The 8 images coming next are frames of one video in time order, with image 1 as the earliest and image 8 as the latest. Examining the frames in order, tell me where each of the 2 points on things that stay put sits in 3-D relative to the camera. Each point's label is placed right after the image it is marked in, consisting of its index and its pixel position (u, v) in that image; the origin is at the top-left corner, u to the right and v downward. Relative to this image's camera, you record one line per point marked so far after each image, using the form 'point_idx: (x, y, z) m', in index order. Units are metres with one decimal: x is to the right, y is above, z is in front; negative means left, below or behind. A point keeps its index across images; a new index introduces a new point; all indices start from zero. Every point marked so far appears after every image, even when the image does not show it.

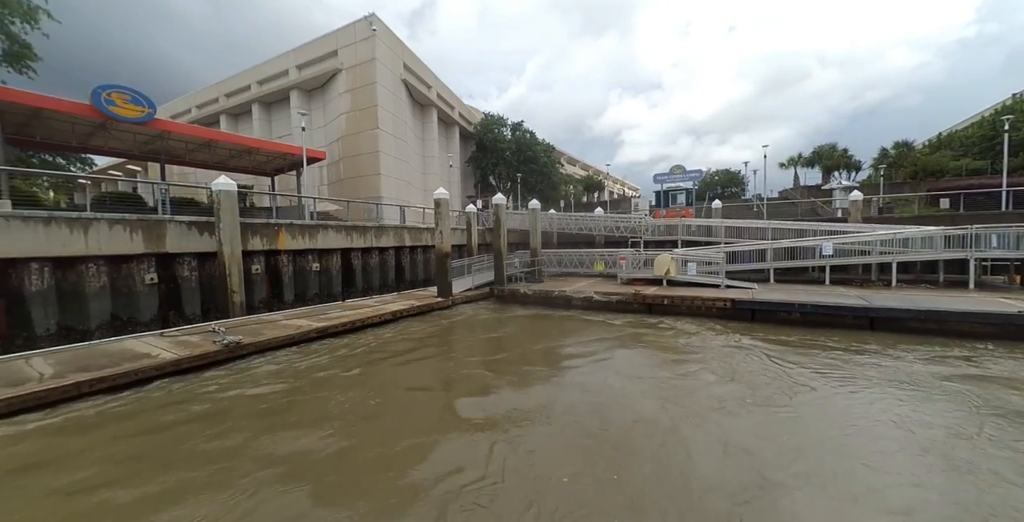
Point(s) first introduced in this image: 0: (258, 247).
0: (-7.2, +0.4, +10.9) m
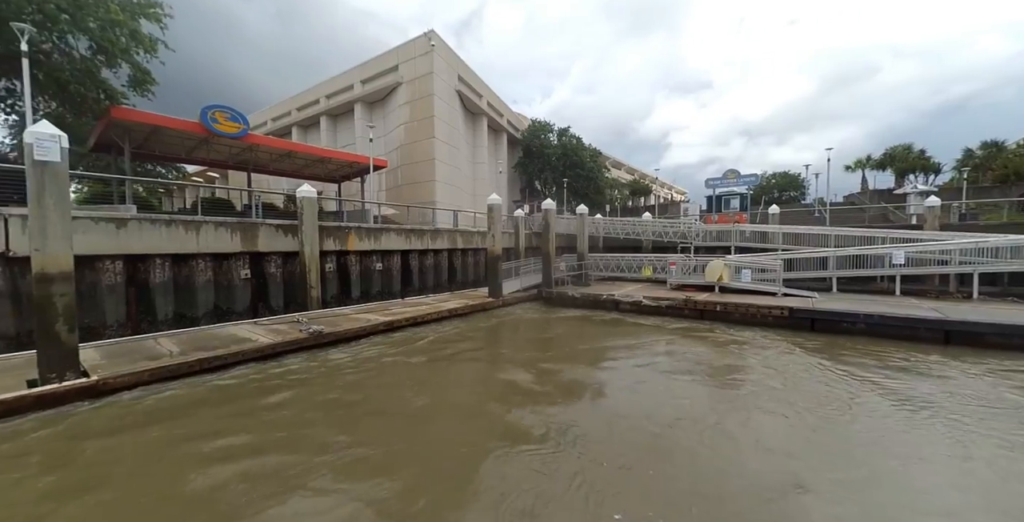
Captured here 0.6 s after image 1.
0: (-5.6, +0.4, +12.0) m
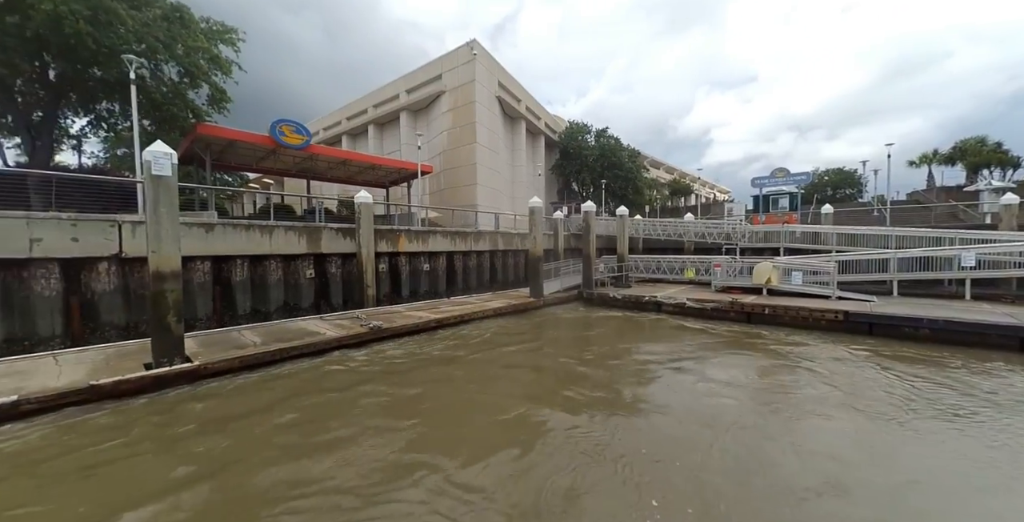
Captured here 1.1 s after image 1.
0: (-4.2, +0.4, +12.8) m
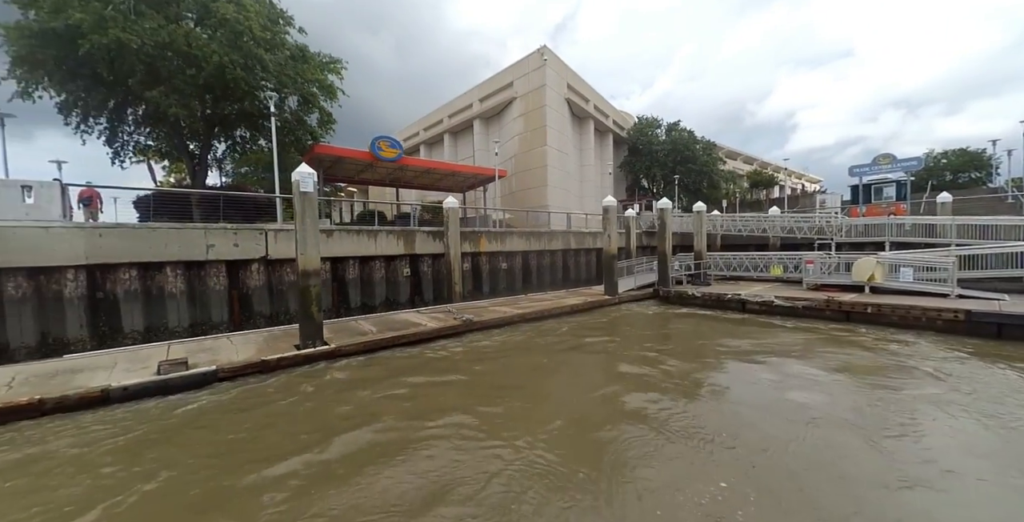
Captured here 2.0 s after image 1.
0: (-1.6, +0.4, +13.9) m
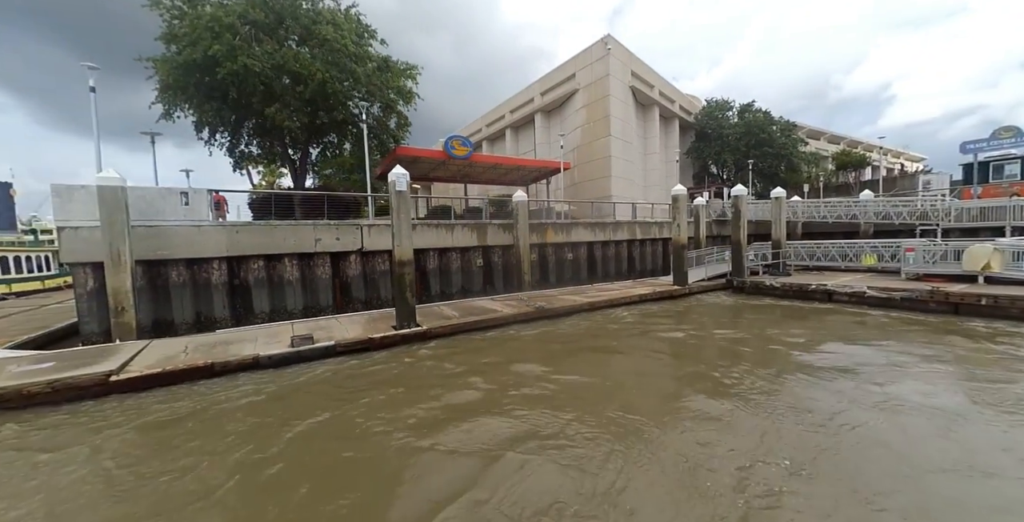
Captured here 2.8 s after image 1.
0: (+0.9, +0.8, +14.4) m
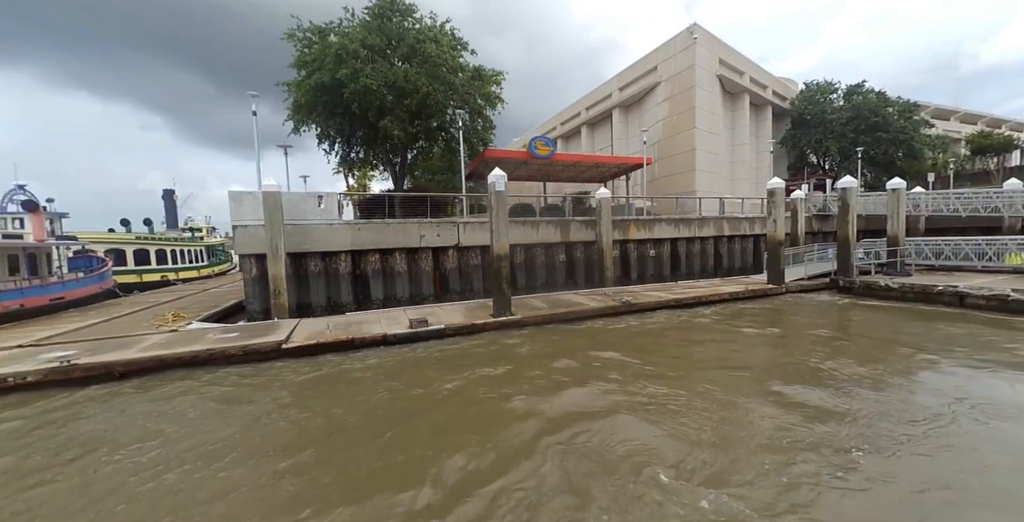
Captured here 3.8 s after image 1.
0: (+4.1, +0.9, +14.6) m
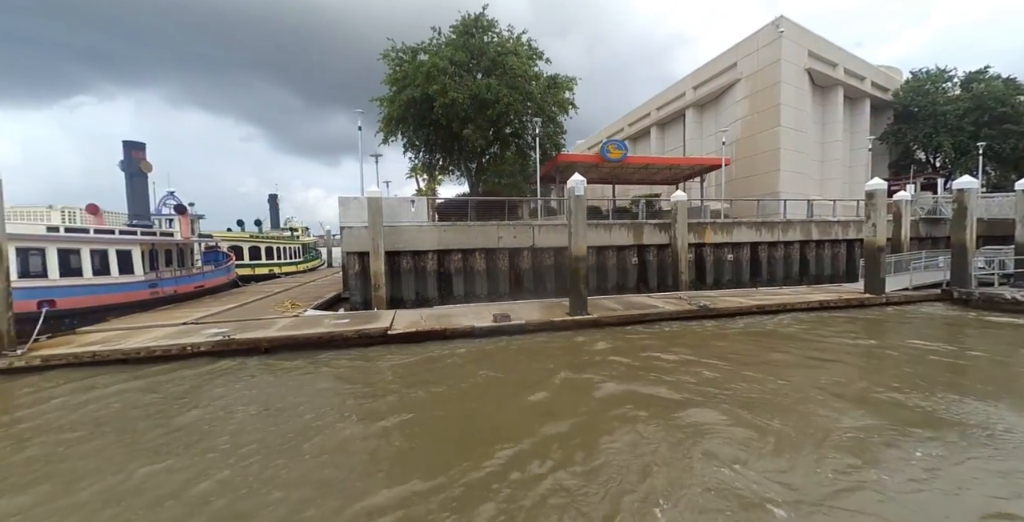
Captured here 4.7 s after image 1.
0: (+6.9, +0.8, +14.4) m
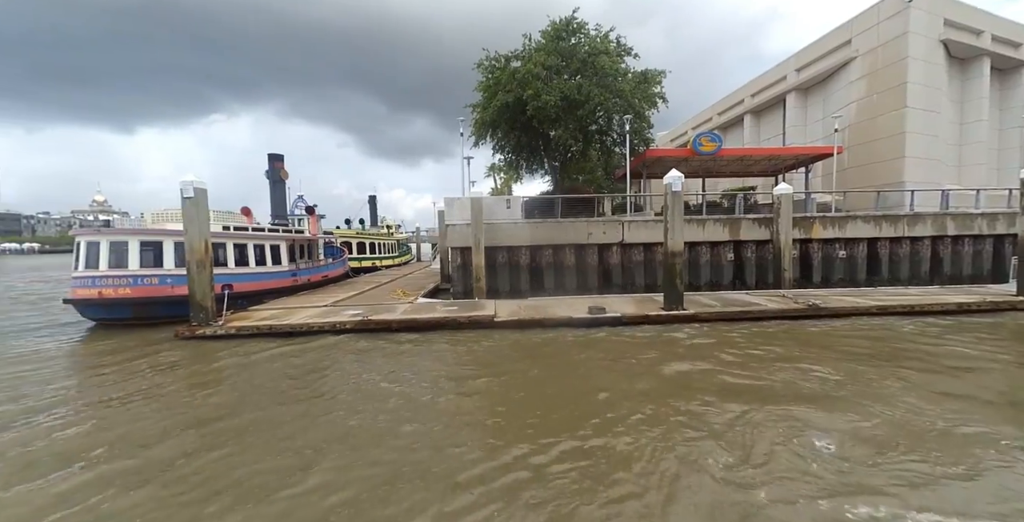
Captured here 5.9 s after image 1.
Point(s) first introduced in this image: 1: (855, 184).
0: (+10.2, +0.9, +13.6) m
1: (+17.0, +3.9, +19.2) m
